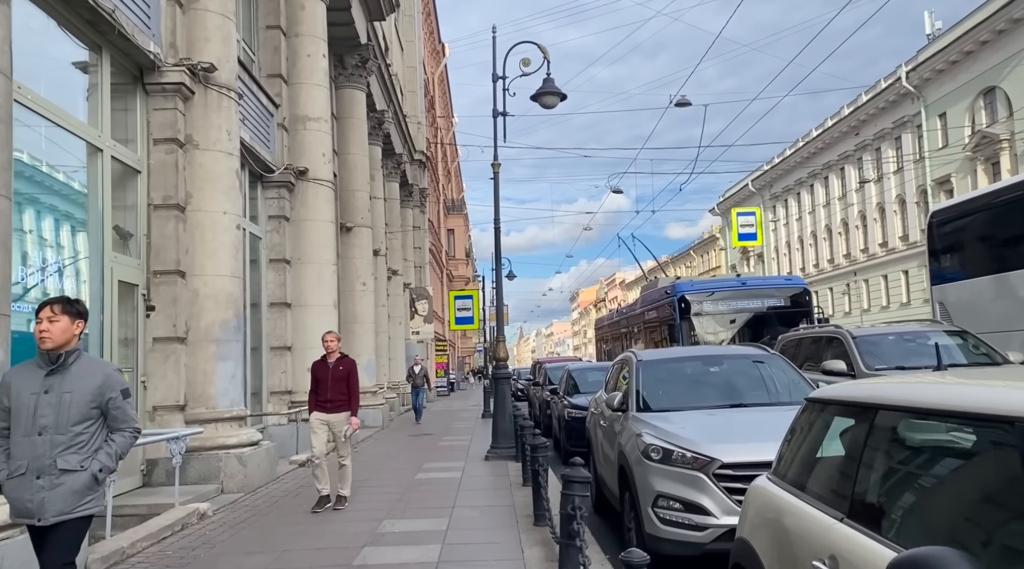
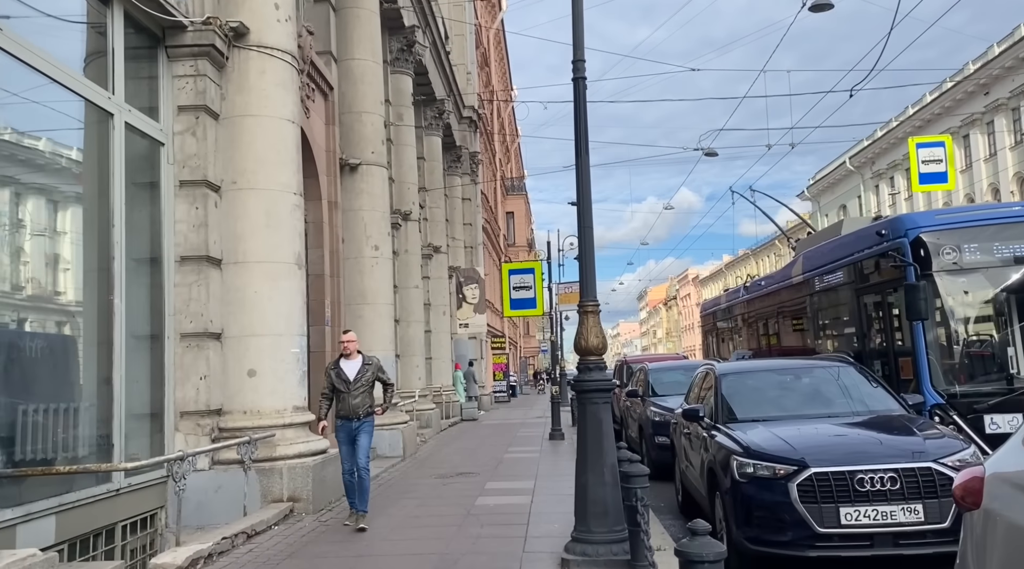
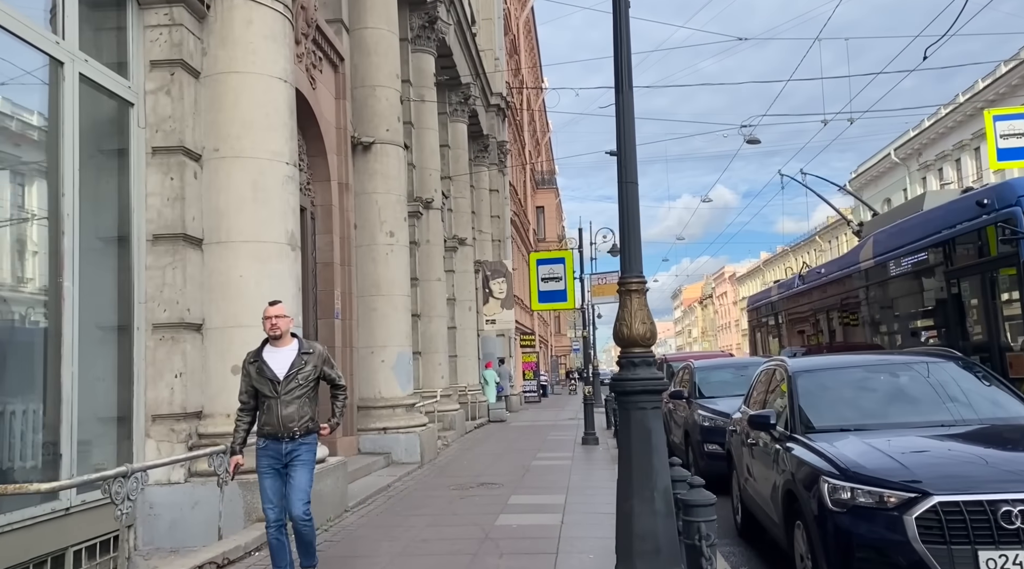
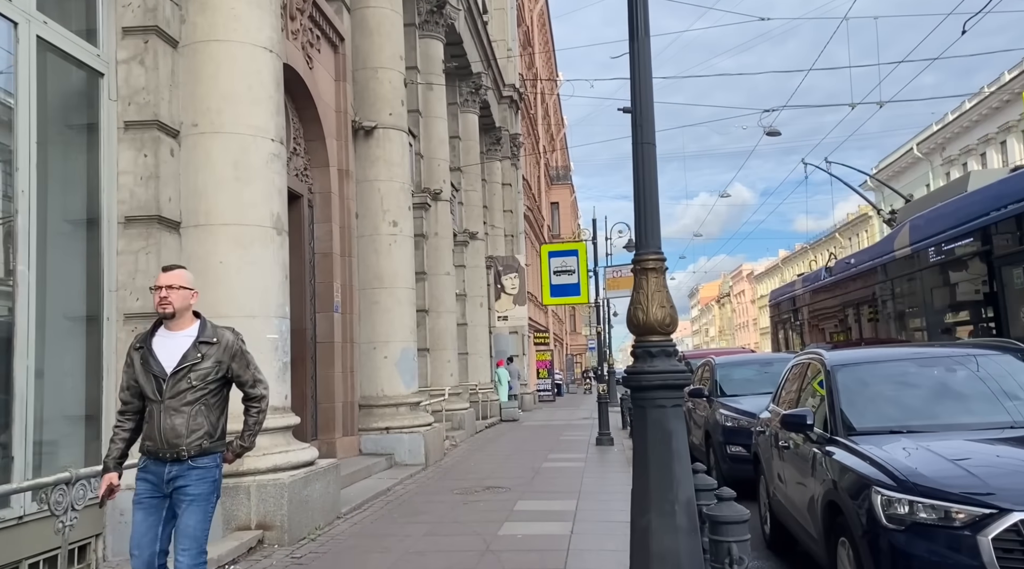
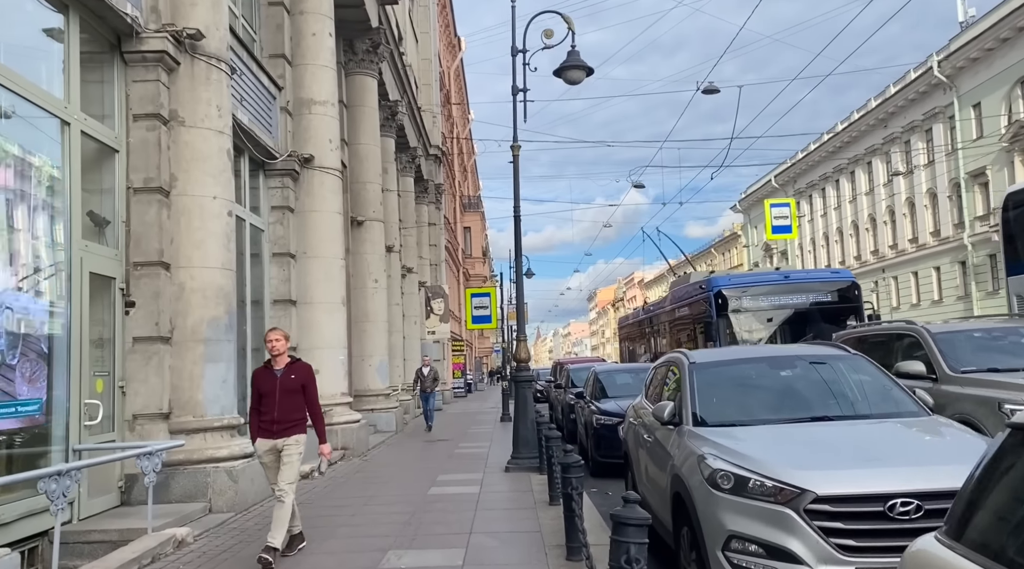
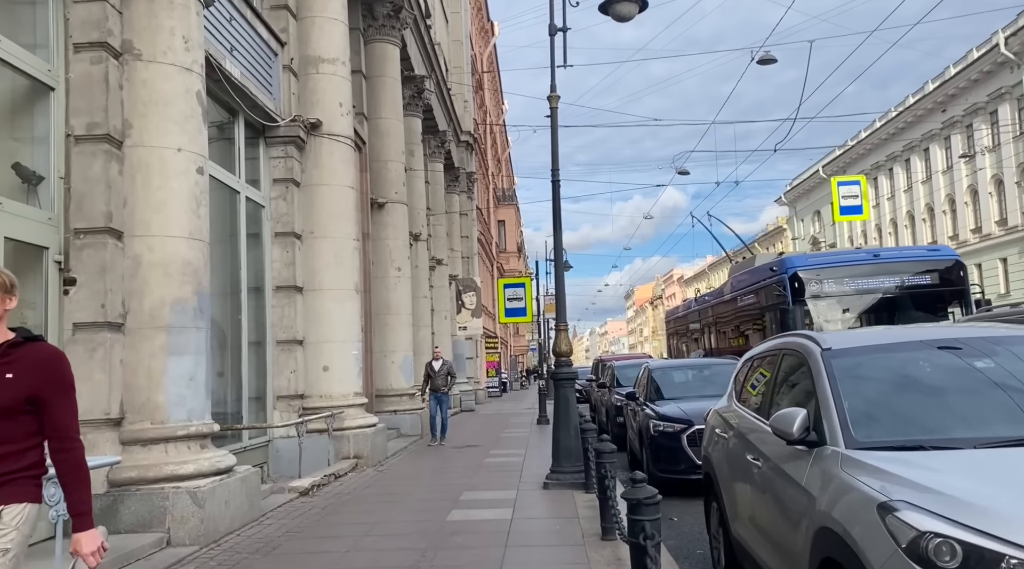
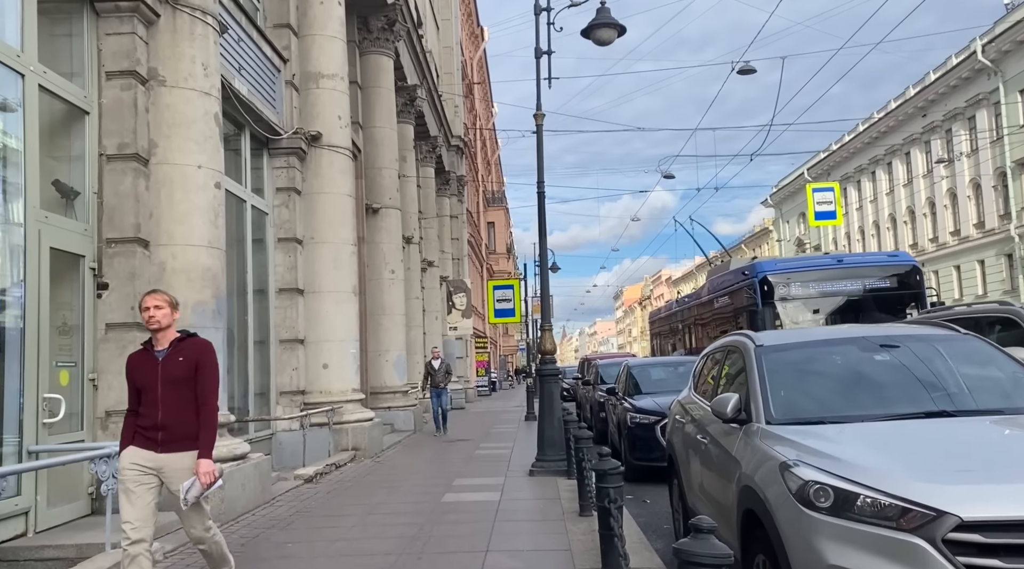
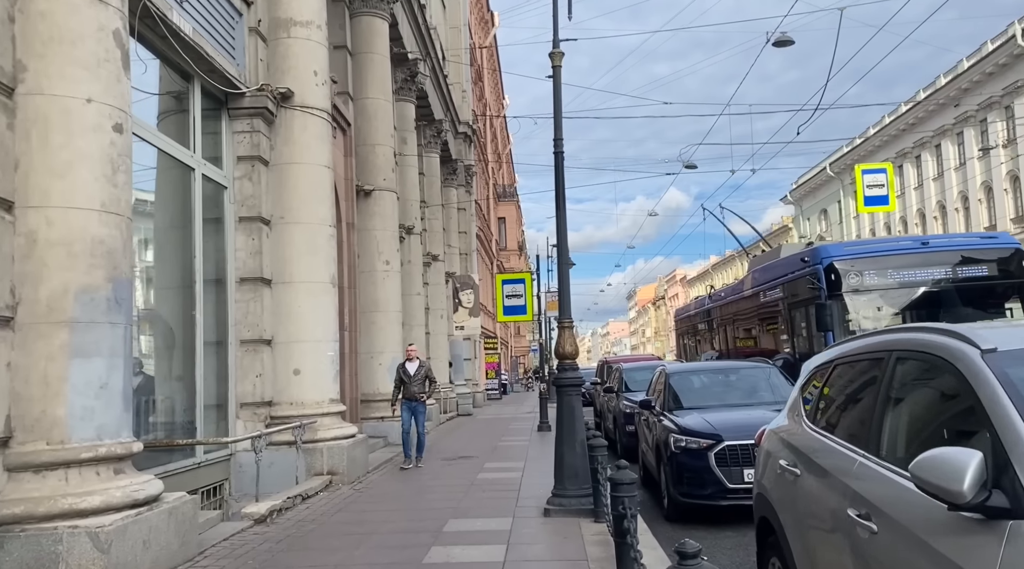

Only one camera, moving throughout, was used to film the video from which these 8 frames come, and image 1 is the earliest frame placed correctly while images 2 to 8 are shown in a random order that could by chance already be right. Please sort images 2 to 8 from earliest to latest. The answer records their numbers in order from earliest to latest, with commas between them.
5, 7, 6, 8, 2, 3, 4
